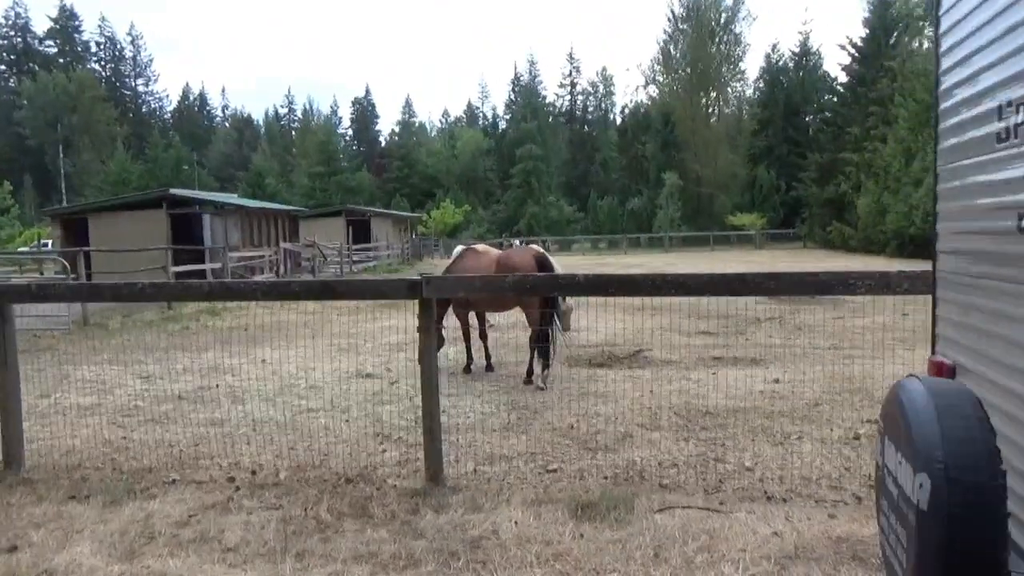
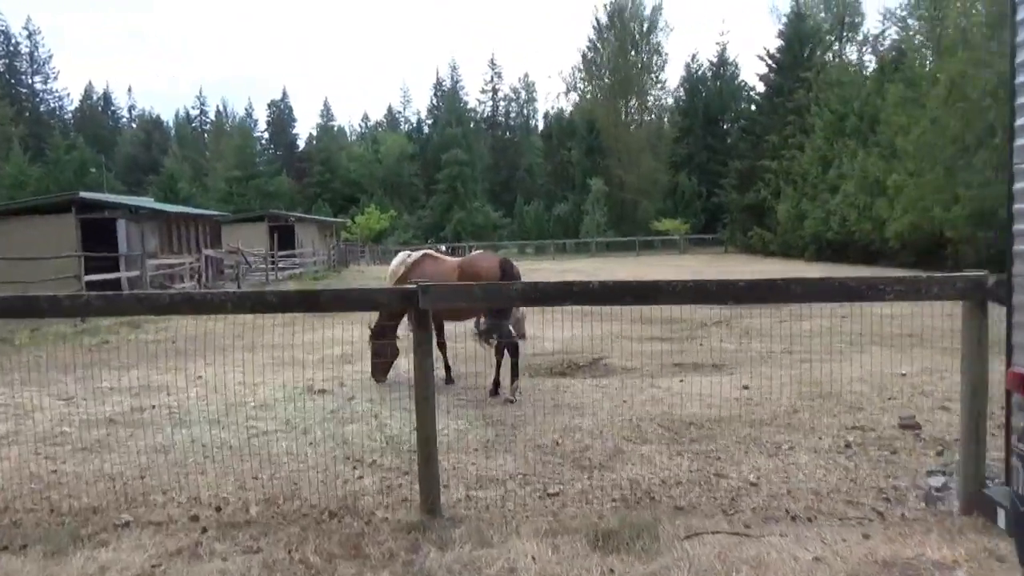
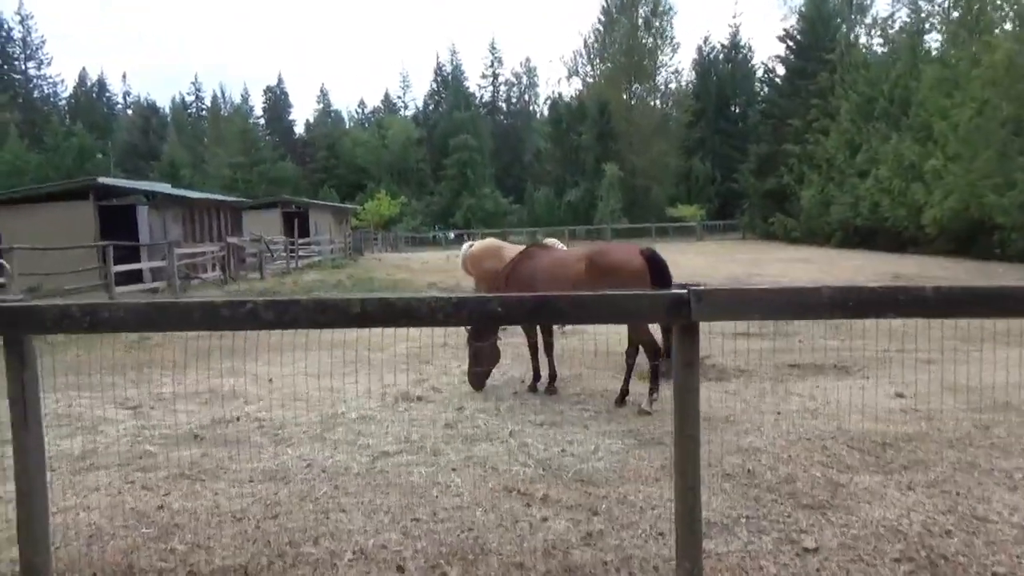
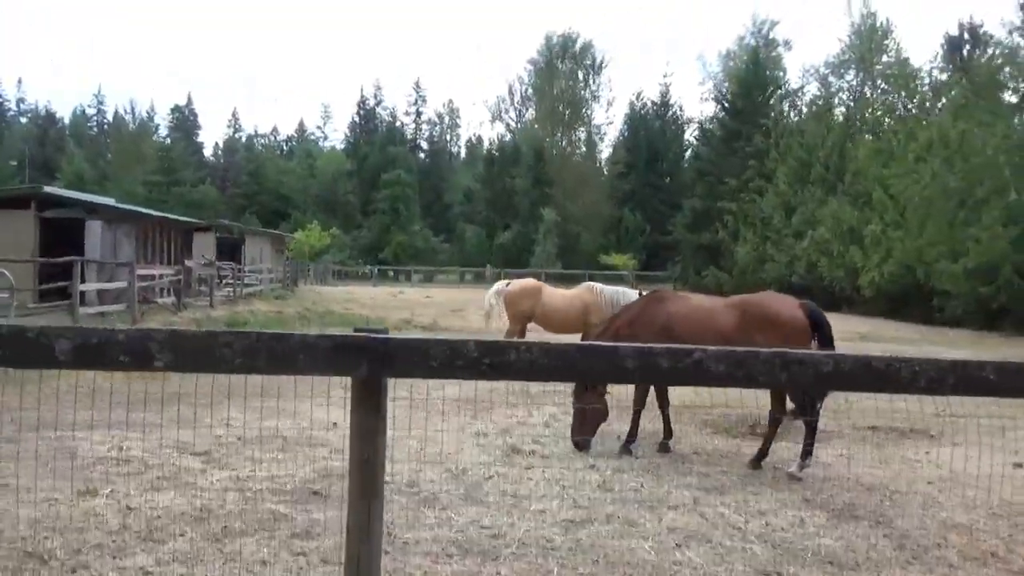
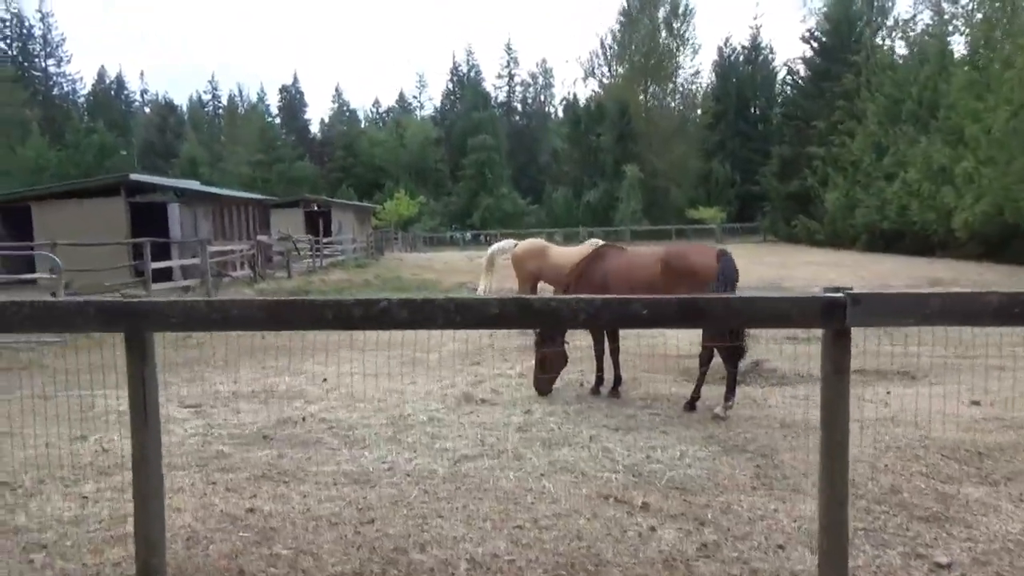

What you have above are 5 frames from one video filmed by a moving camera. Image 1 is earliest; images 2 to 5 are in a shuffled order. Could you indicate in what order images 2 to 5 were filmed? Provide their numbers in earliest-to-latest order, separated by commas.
2, 3, 5, 4
